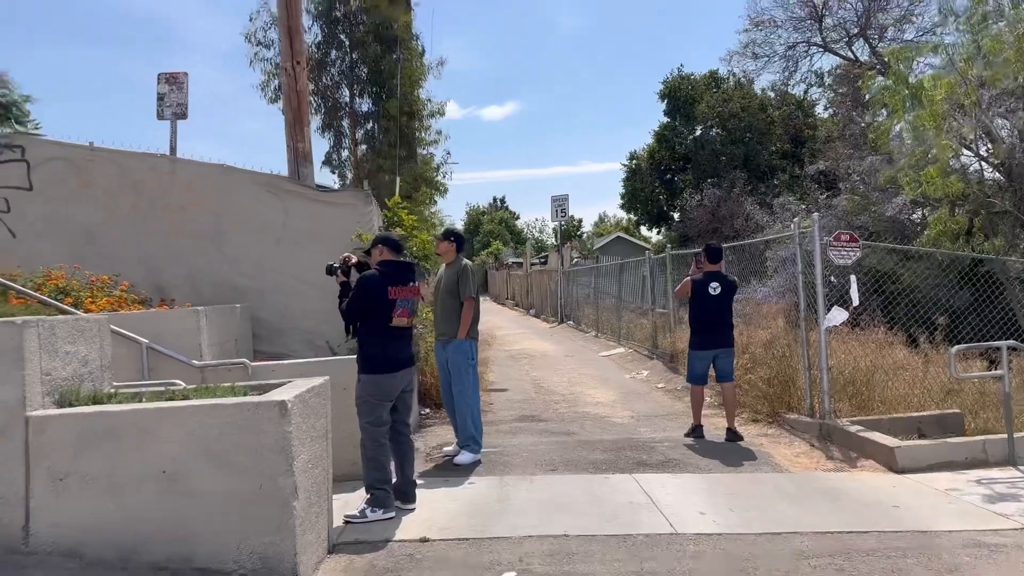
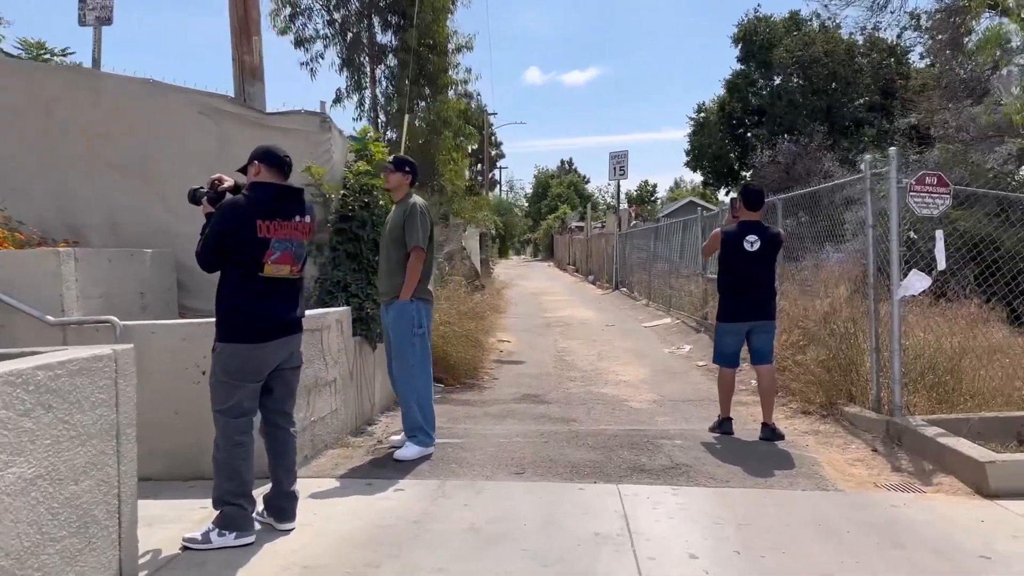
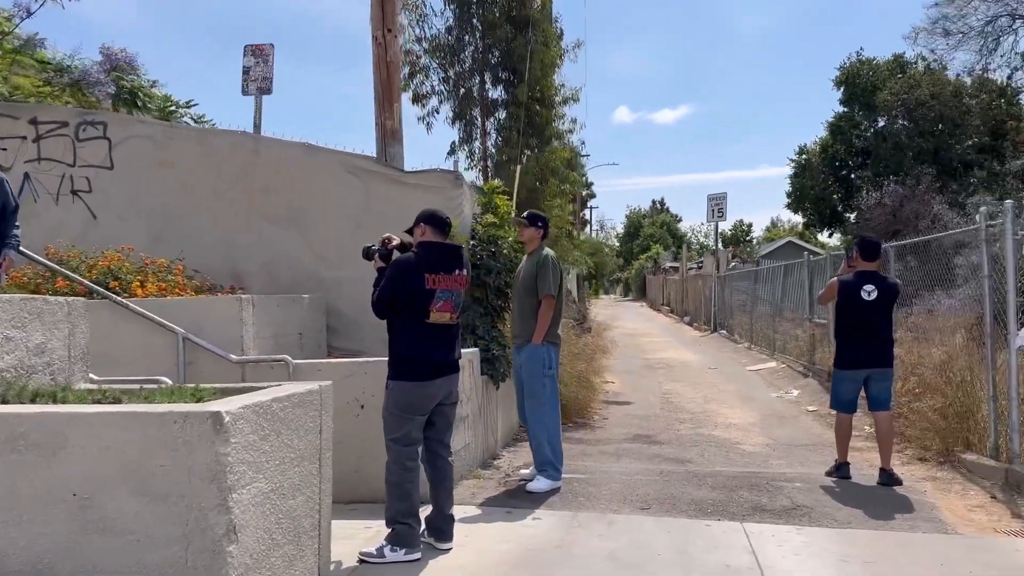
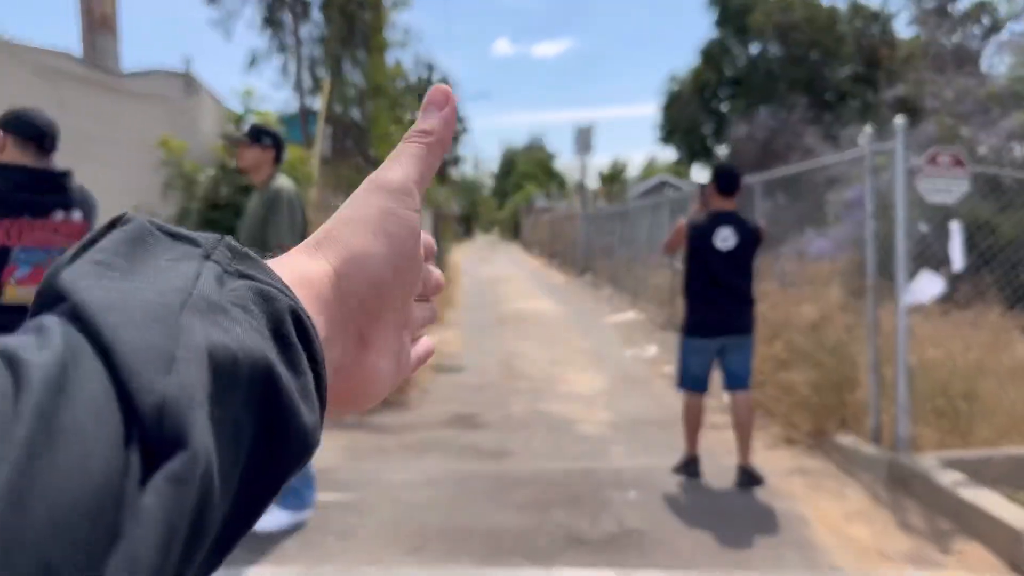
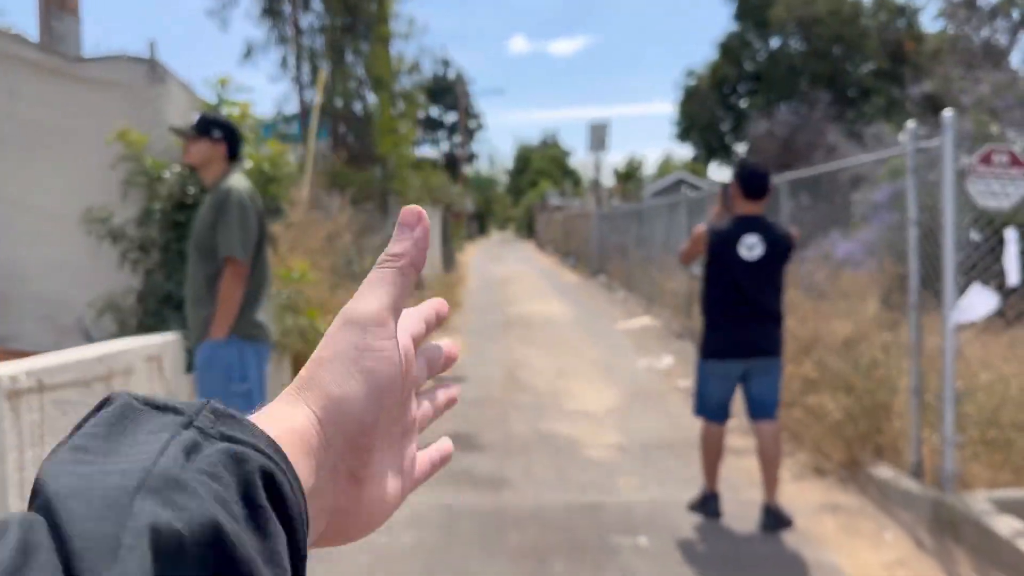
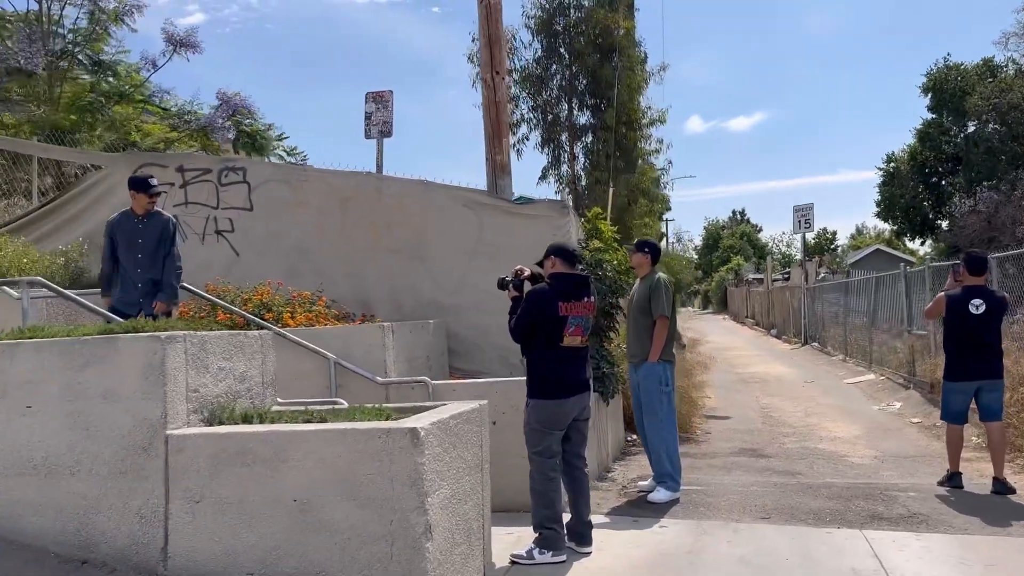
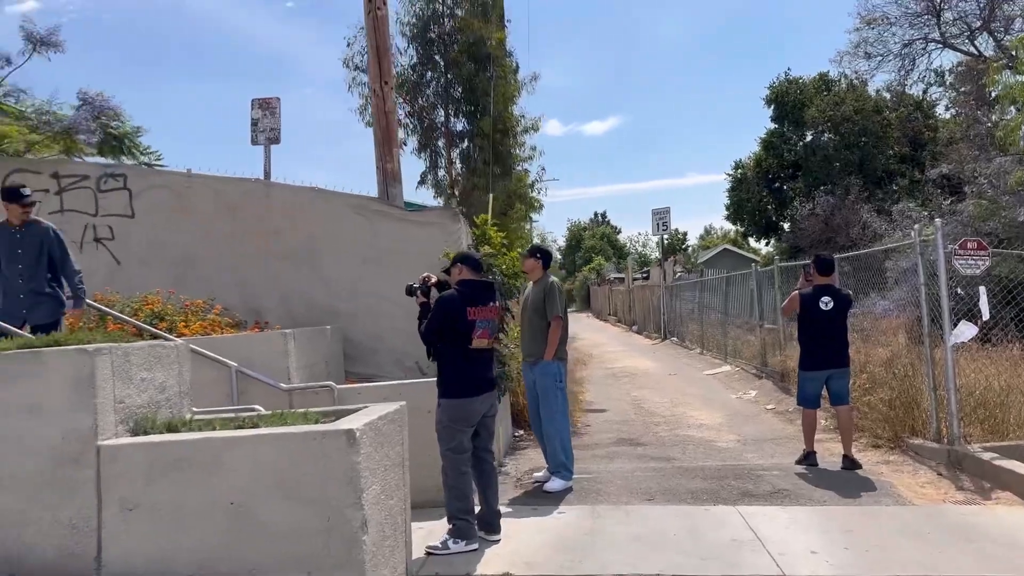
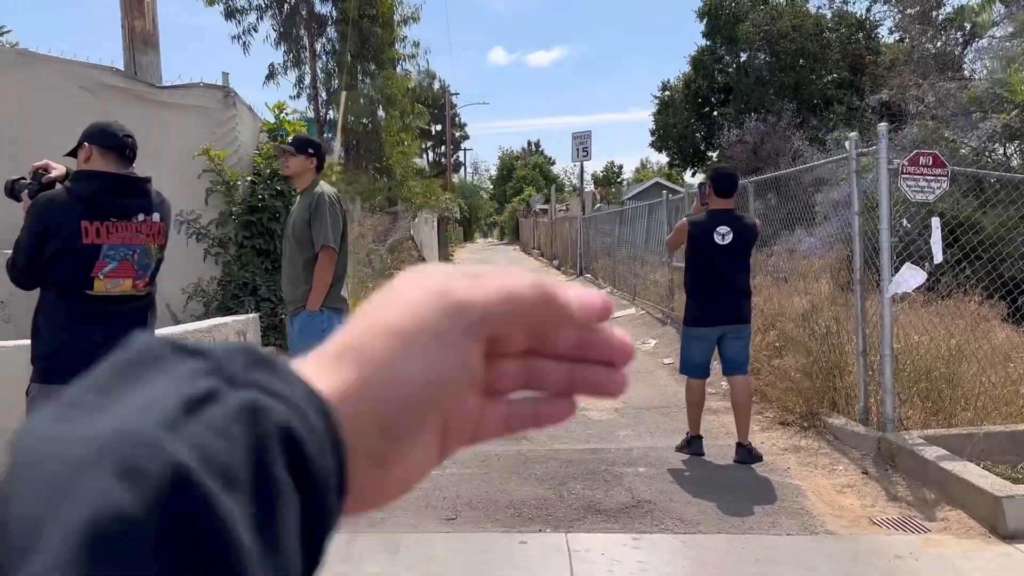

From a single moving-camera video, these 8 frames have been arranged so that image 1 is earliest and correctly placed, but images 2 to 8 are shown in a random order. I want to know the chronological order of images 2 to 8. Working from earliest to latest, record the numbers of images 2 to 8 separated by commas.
7, 6, 3, 2, 8, 4, 5
